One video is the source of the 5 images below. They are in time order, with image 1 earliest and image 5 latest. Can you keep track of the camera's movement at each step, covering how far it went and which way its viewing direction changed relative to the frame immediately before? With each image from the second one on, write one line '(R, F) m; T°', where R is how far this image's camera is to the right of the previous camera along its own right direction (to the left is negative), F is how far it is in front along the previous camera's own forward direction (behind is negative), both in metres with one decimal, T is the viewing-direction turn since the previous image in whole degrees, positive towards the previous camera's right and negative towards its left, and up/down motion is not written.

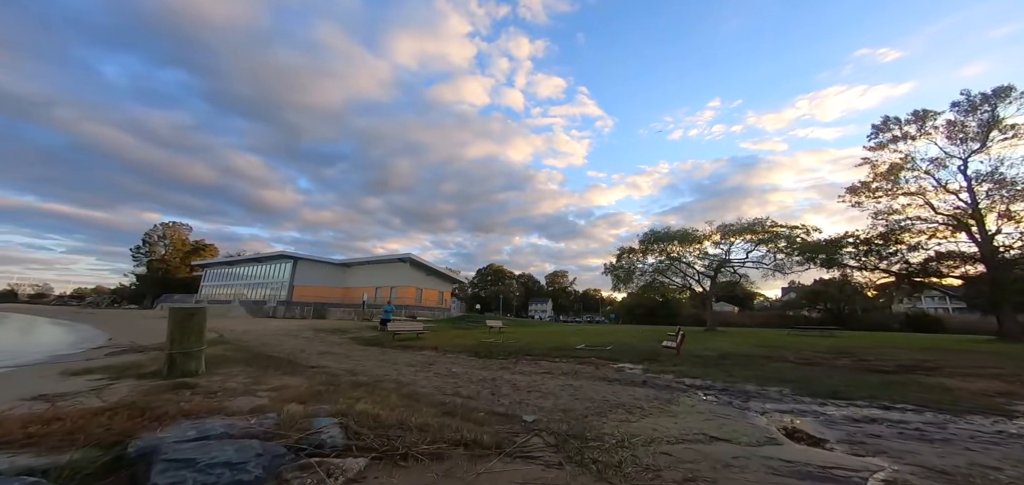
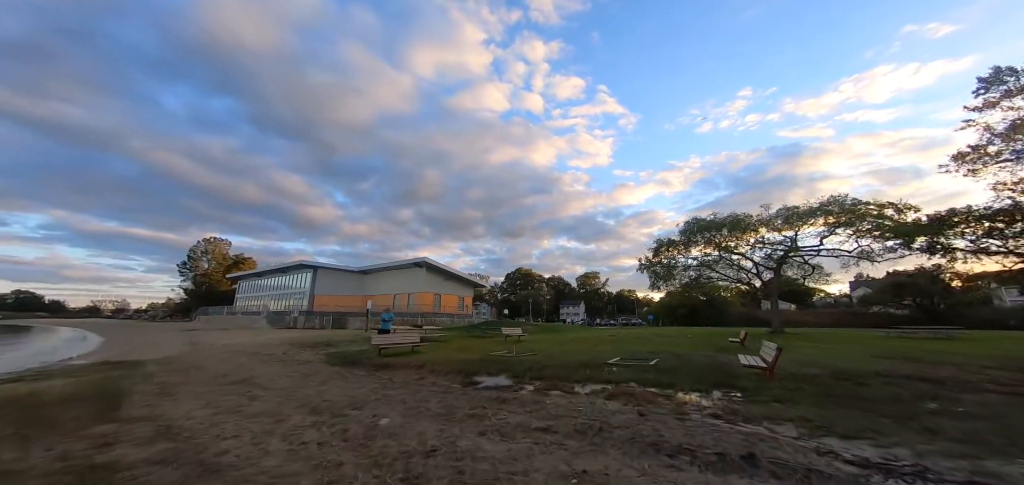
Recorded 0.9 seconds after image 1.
(+0.9, +4.1) m; -5°
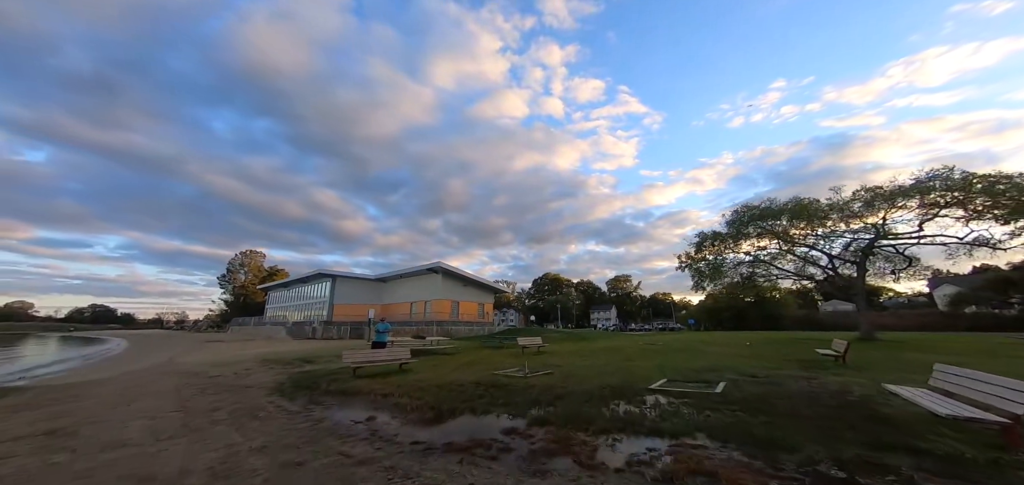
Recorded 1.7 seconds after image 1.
(+0.7, +3.5) m; -4°
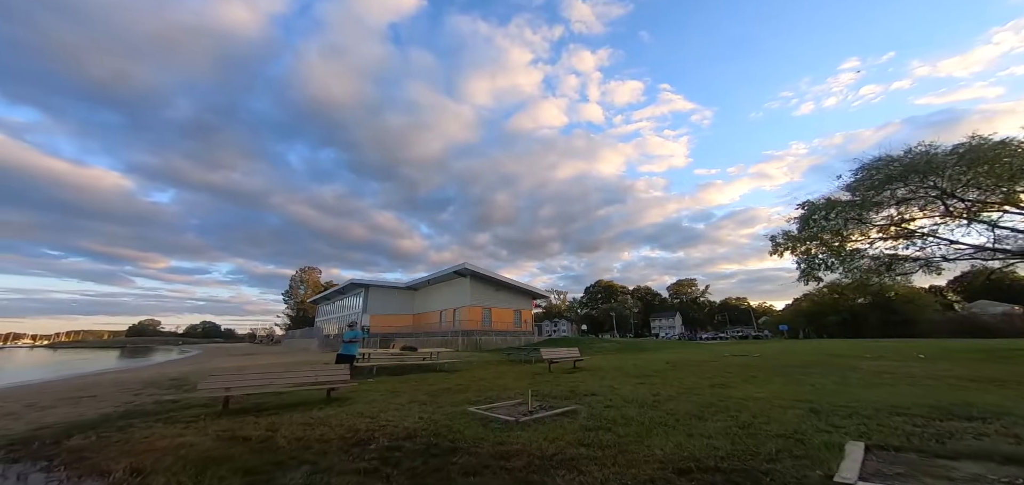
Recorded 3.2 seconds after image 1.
(+1.3, +5.9) m; -8°
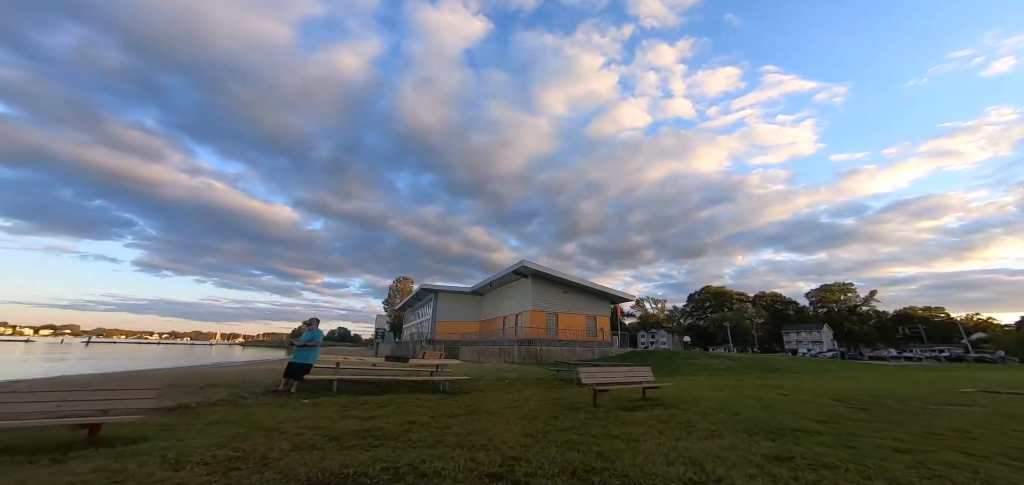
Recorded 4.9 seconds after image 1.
(+1.8, +5.5) m; -14°
